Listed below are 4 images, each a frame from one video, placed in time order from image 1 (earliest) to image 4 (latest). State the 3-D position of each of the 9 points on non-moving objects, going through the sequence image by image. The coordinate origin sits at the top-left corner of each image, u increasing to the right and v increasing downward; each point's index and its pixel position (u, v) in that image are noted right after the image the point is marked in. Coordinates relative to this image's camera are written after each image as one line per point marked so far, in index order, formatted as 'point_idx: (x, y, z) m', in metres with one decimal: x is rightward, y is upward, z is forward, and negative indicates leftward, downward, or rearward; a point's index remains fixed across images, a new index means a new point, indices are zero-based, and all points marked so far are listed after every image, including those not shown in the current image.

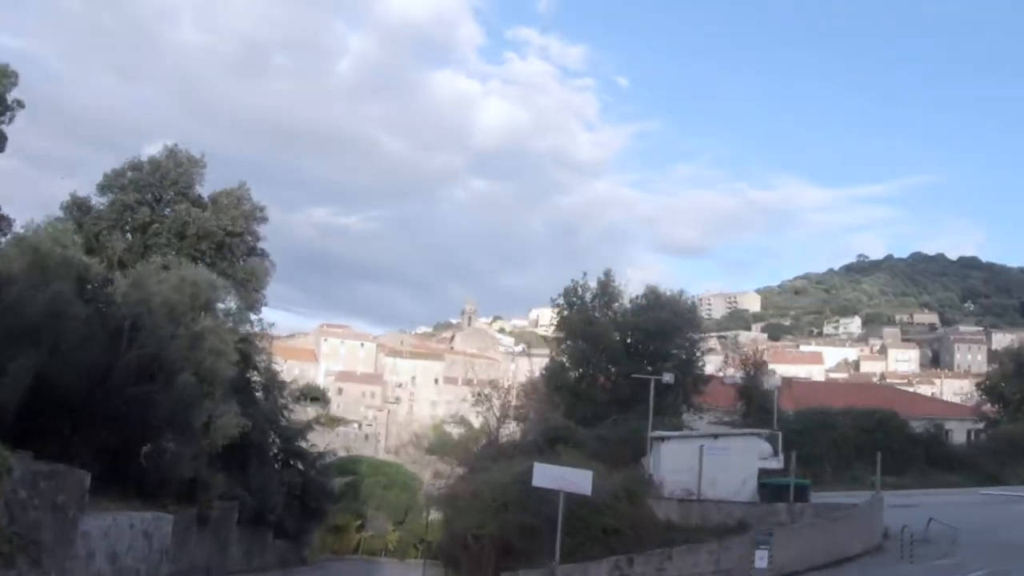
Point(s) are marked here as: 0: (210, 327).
0: (-7.0, -0.9, +19.1) m
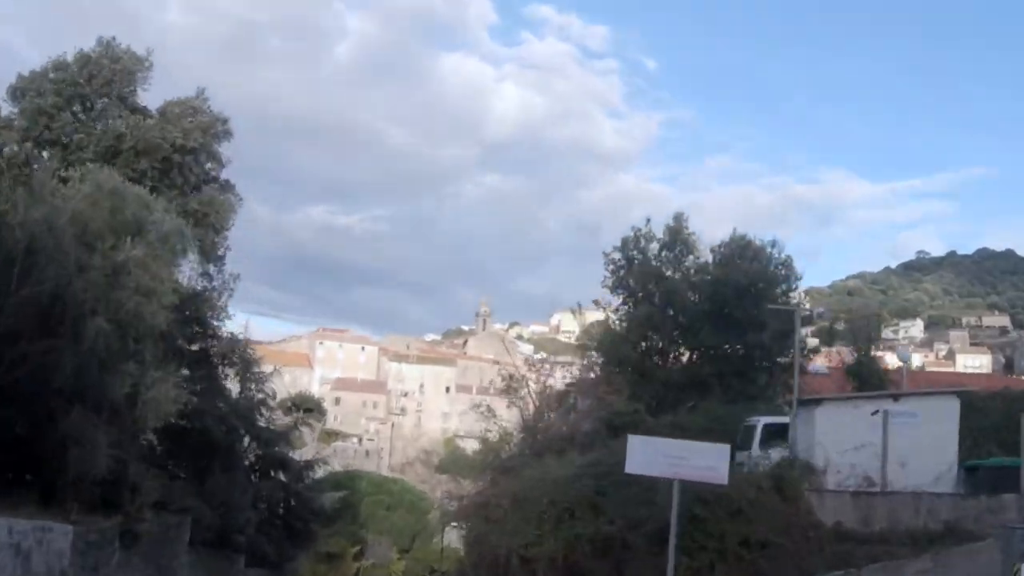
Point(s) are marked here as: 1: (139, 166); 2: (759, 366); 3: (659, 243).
0: (-6.1, +0.5, +13.4) m
1: (-7.2, +2.3, +15.9) m
2: (+5.5, -1.8, +18.2) m
3: (+3.4, +1.0, +18.9) m
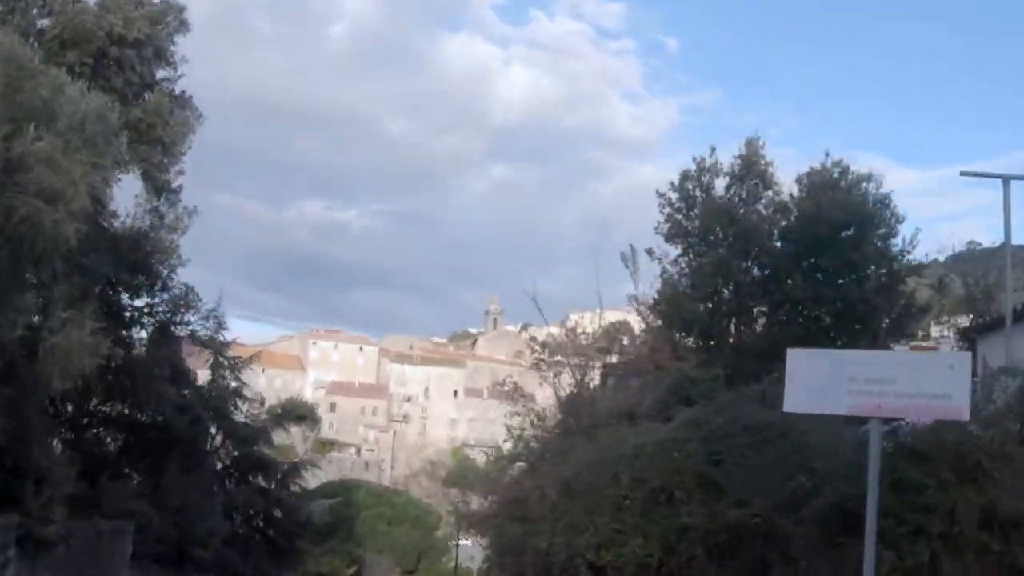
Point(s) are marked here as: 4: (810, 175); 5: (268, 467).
0: (-5.5, +1.6, +9.7) m
1: (-6.7, +3.4, +12.2) m
2: (+6.1, -0.7, +14.4) m
3: (+4.0, +2.0, +15.2) m
4: (+5.3, +2.0, +14.5) m
5: (-5.9, -4.3, +19.7) m
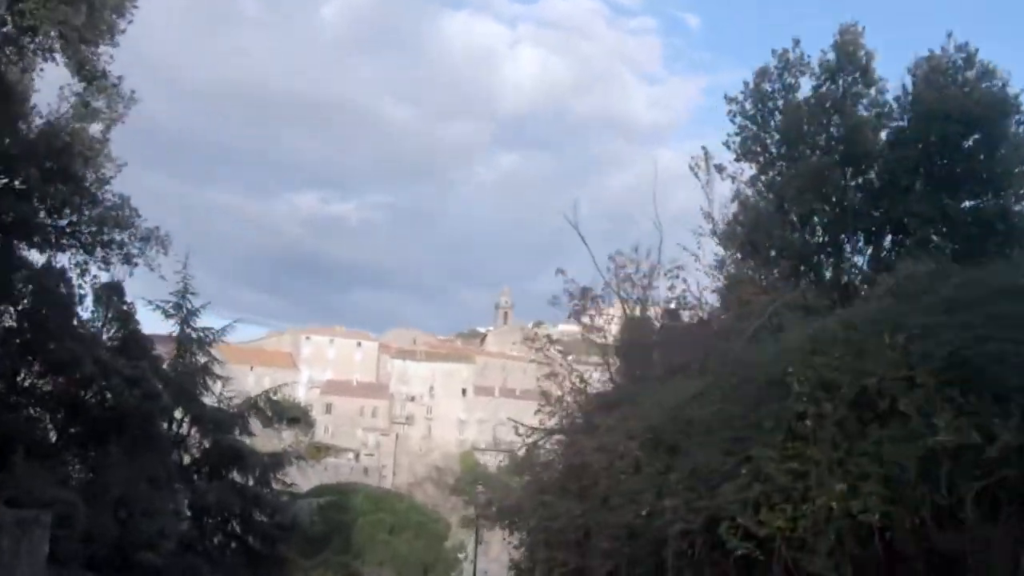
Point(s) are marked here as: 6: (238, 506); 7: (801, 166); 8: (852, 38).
0: (-5.1, +2.7, +6.5) m
1: (-6.2, +4.4, +9.2) m
2: (+6.6, +0.4, +11.2) m
3: (+4.4, +3.1, +12.0) m
4: (+5.7, +3.1, +11.4) m
5: (-5.3, -3.4, +16.4) m
6: (-5.6, -4.3, +16.4) m
7: (+4.0, +1.7, +11.3) m
8: (+4.9, +3.6, +12.0) m
